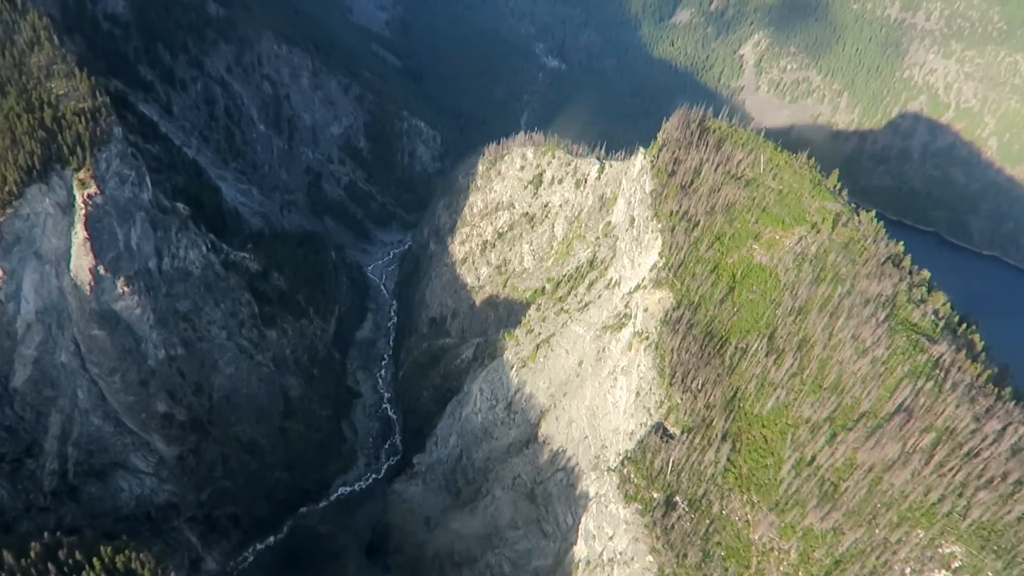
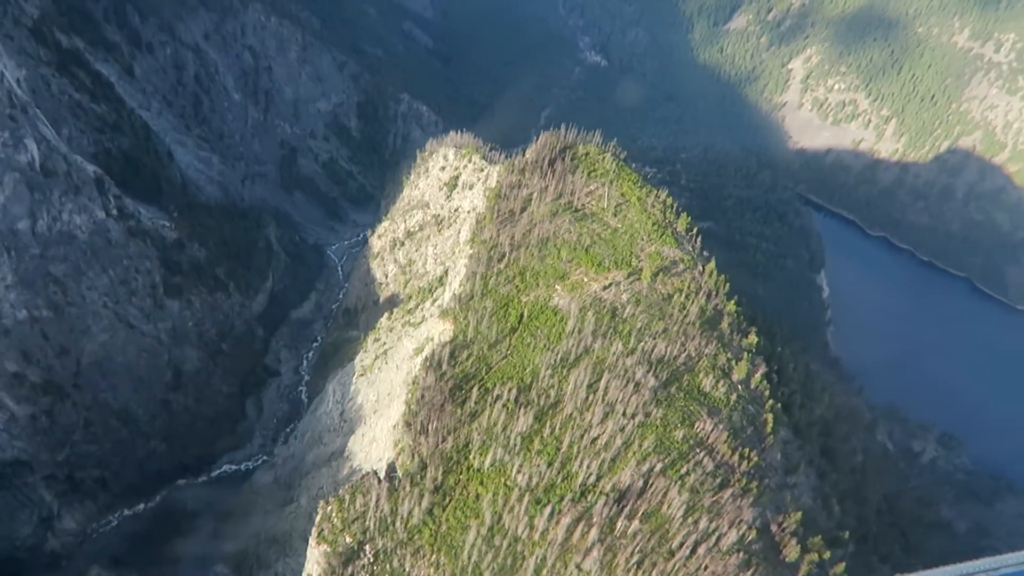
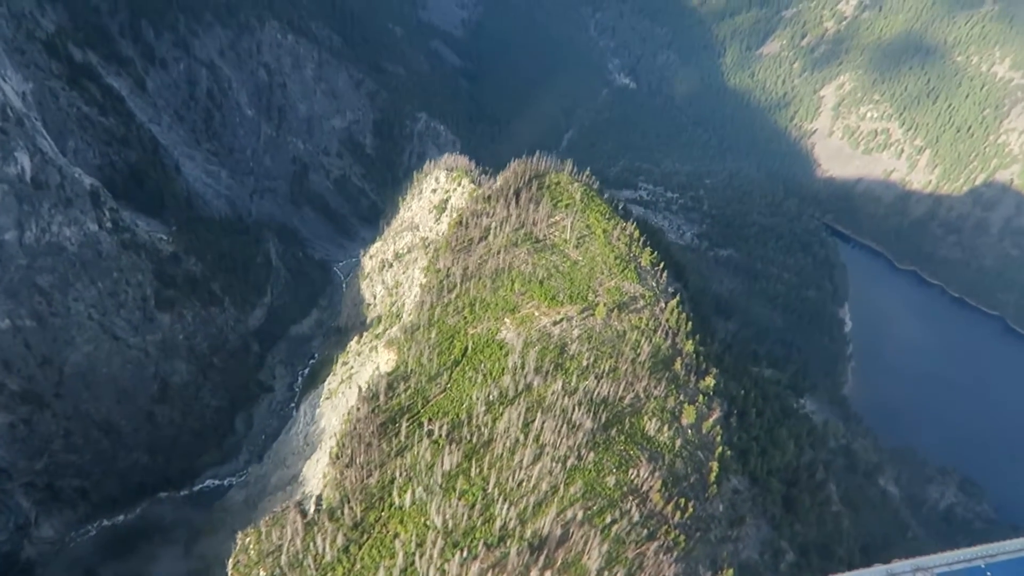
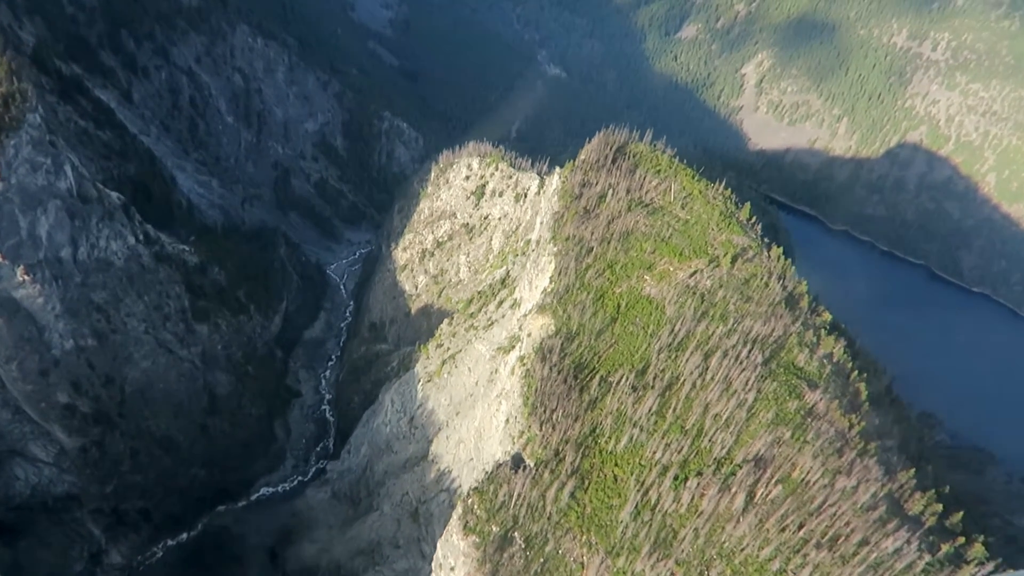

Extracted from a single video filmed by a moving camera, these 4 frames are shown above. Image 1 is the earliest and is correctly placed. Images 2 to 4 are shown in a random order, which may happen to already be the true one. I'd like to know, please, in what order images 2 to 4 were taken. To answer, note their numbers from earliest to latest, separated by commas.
4, 2, 3
